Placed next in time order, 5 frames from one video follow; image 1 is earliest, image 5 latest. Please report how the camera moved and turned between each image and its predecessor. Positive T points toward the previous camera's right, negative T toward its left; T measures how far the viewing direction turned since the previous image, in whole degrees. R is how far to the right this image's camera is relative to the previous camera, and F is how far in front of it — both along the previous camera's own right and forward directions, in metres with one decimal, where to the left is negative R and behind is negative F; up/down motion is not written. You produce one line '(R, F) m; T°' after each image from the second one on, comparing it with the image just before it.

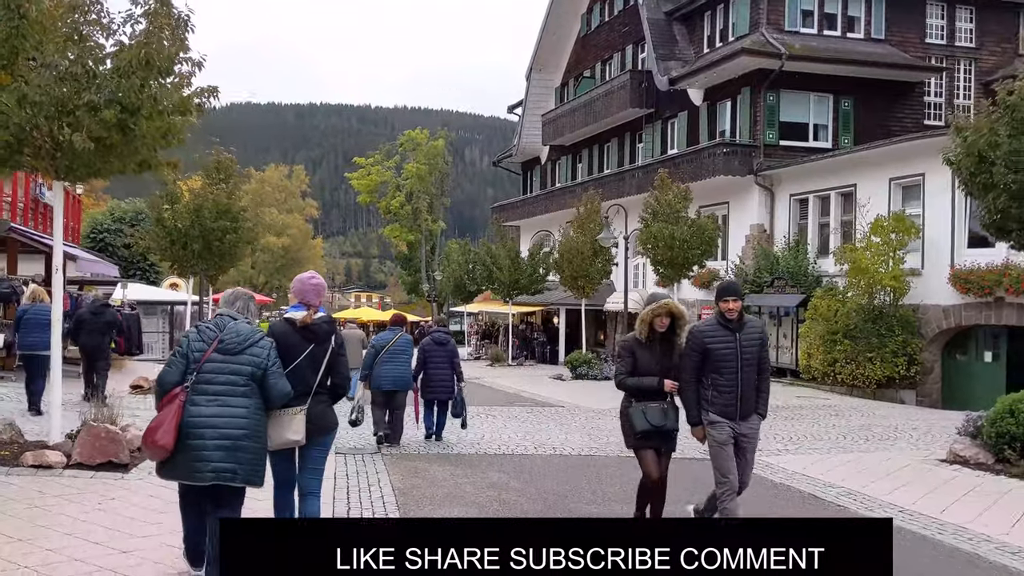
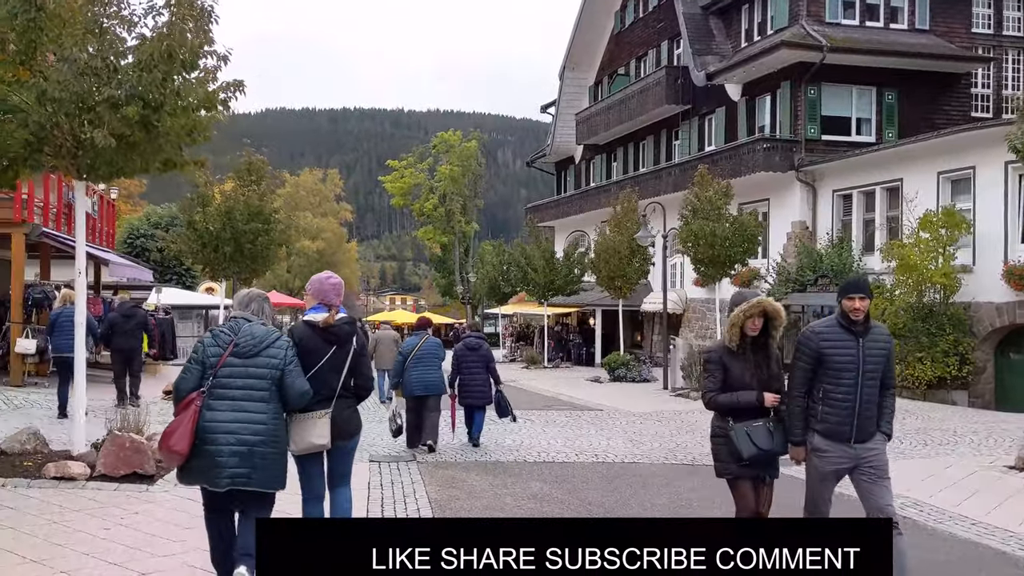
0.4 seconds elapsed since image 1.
(-0.1, +0.4) m; -2°
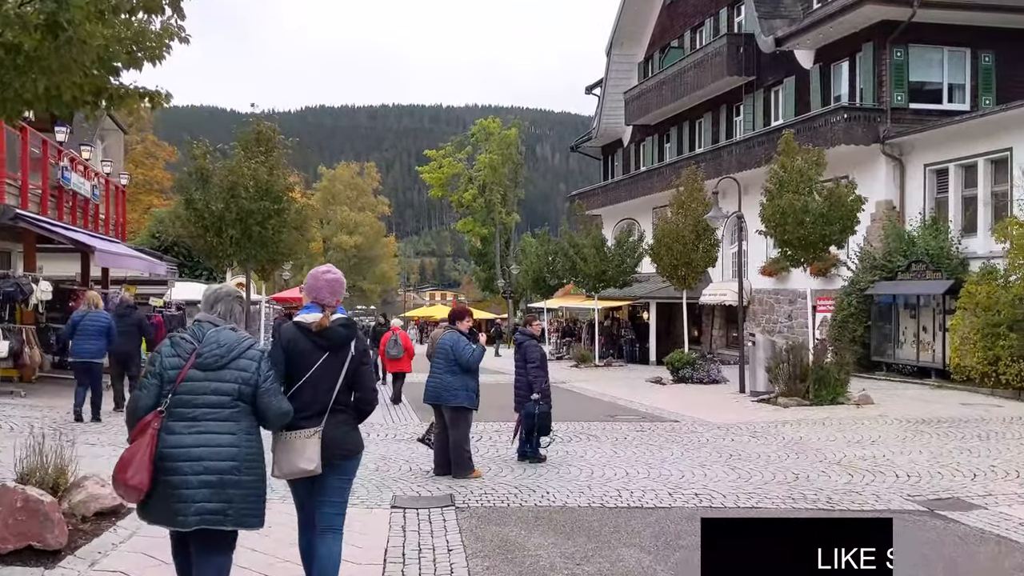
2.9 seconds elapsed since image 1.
(-0.3, +2.7) m; -2°
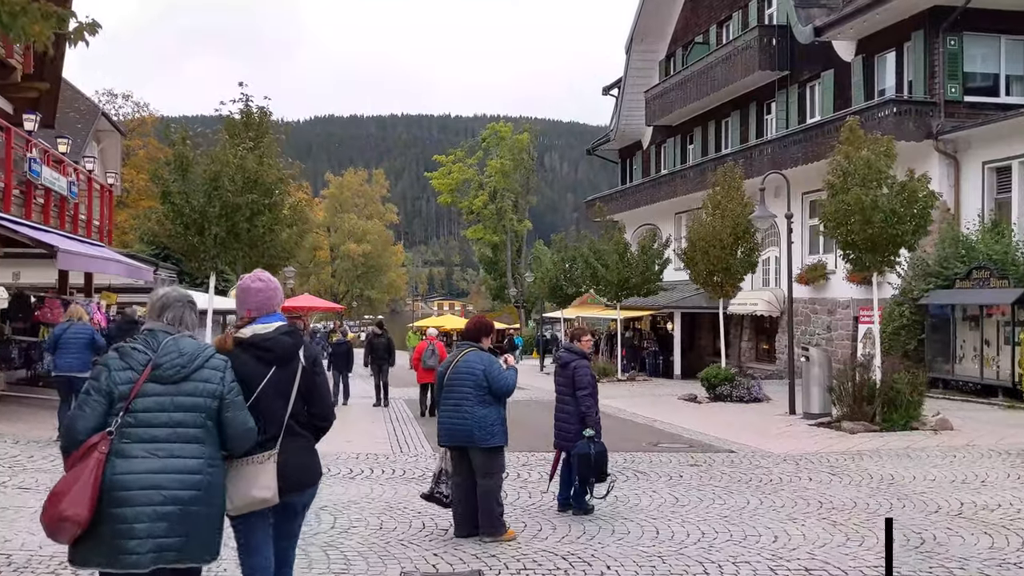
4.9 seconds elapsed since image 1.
(-0.3, +2.0) m; 0°
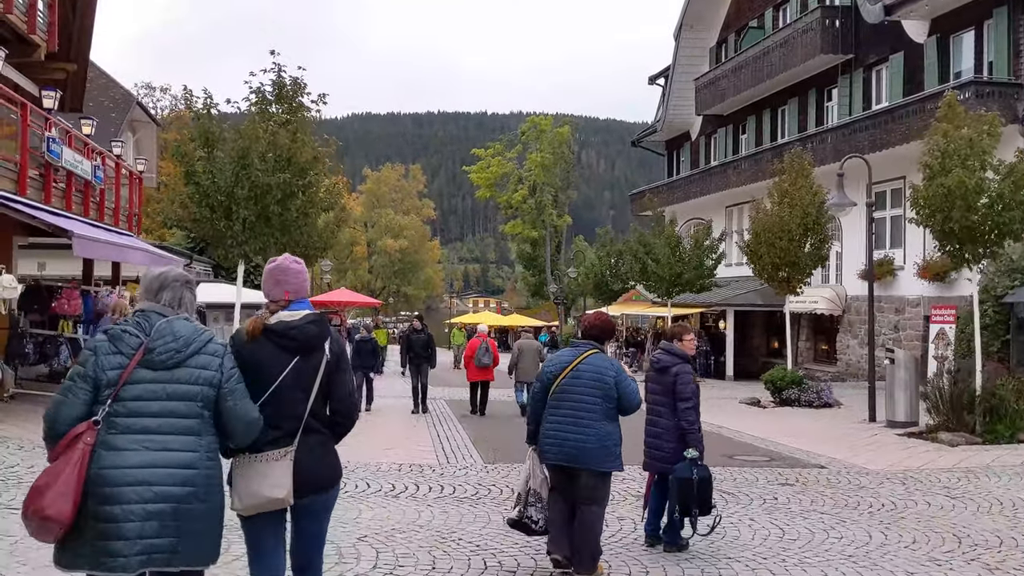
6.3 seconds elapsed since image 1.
(-0.3, +1.3) m; -2°
